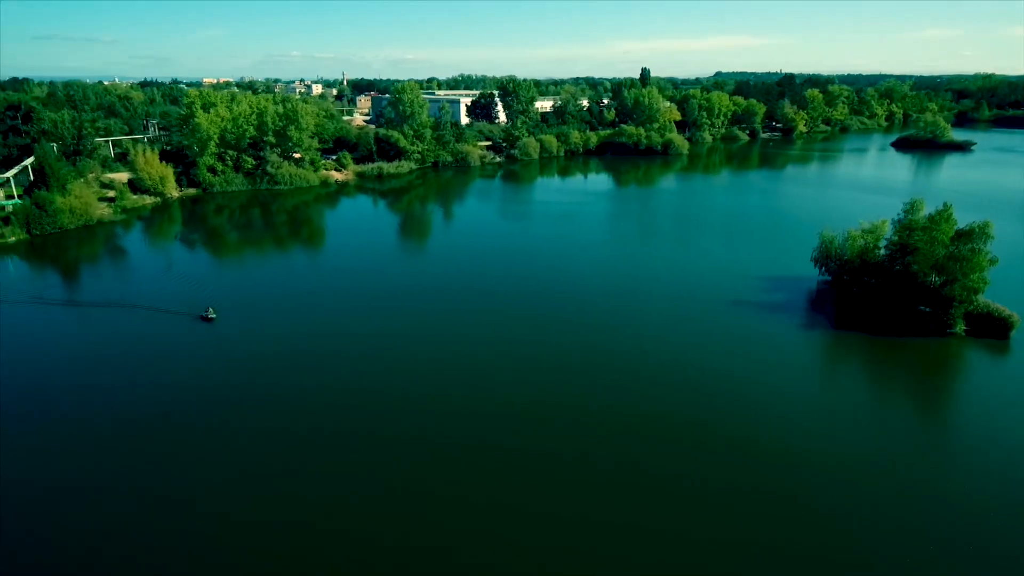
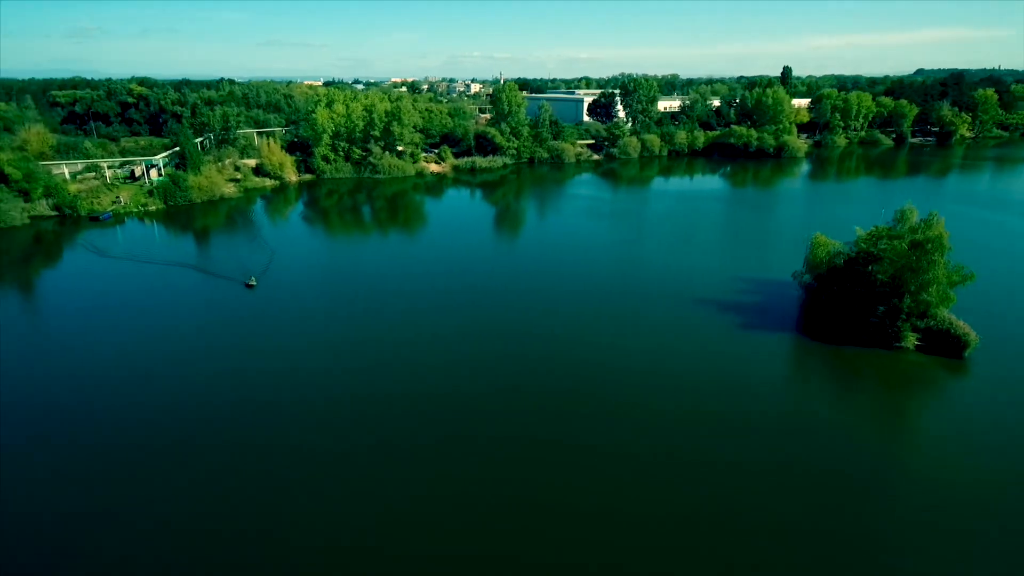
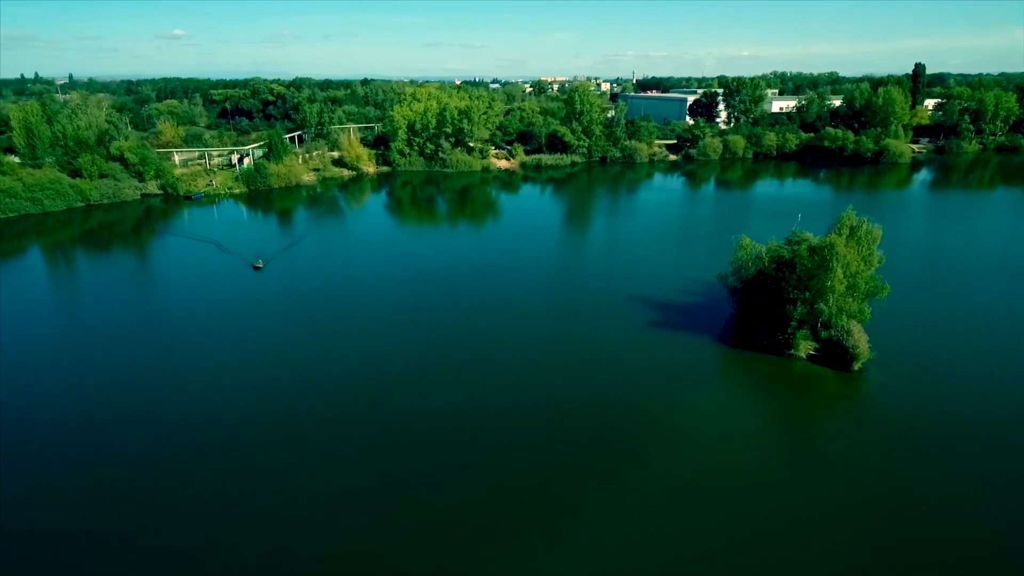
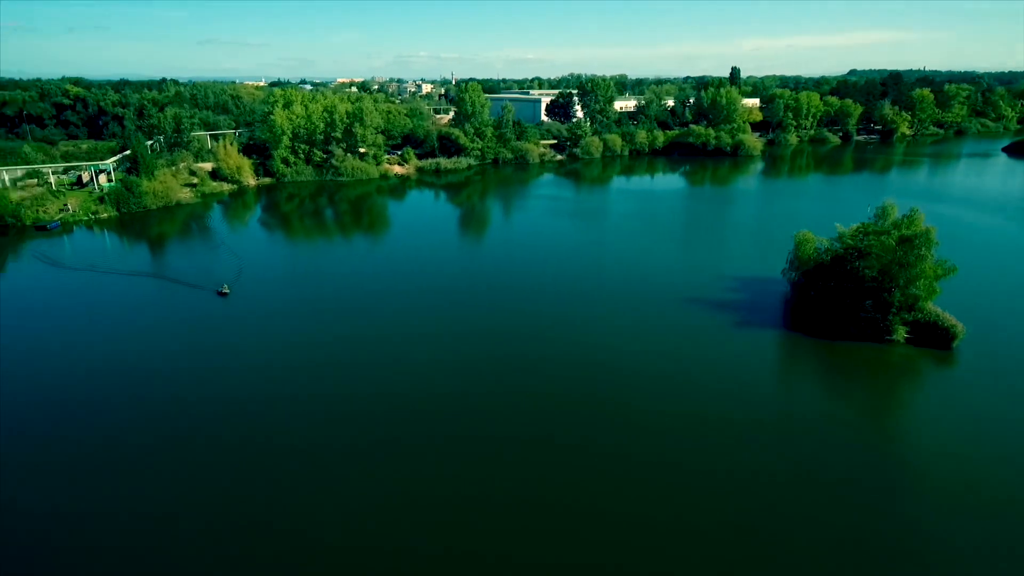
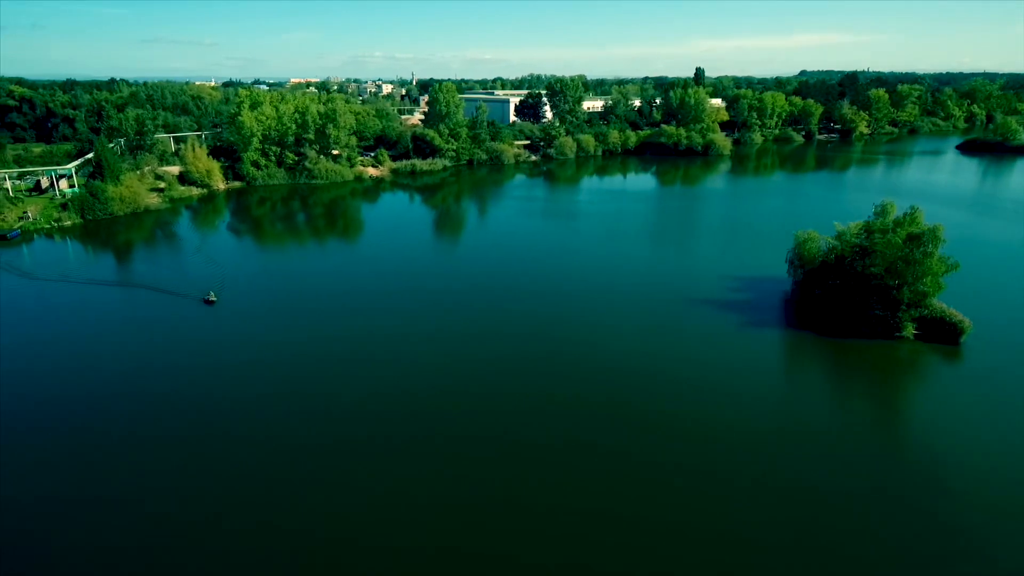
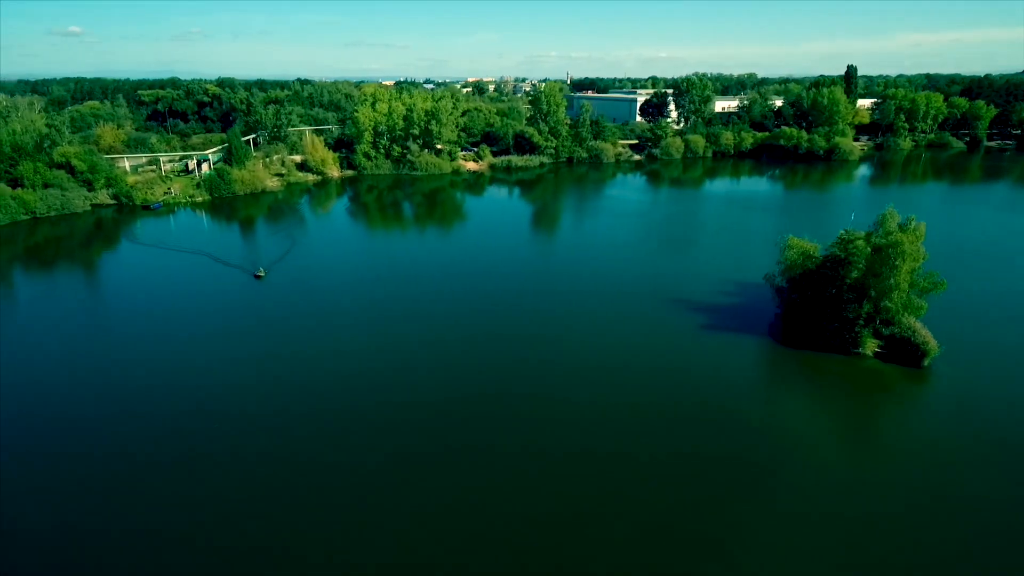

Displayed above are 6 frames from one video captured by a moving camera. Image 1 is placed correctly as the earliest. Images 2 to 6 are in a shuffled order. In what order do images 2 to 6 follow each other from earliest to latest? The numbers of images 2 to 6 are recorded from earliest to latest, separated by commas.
5, 4, 2, 6, 3
